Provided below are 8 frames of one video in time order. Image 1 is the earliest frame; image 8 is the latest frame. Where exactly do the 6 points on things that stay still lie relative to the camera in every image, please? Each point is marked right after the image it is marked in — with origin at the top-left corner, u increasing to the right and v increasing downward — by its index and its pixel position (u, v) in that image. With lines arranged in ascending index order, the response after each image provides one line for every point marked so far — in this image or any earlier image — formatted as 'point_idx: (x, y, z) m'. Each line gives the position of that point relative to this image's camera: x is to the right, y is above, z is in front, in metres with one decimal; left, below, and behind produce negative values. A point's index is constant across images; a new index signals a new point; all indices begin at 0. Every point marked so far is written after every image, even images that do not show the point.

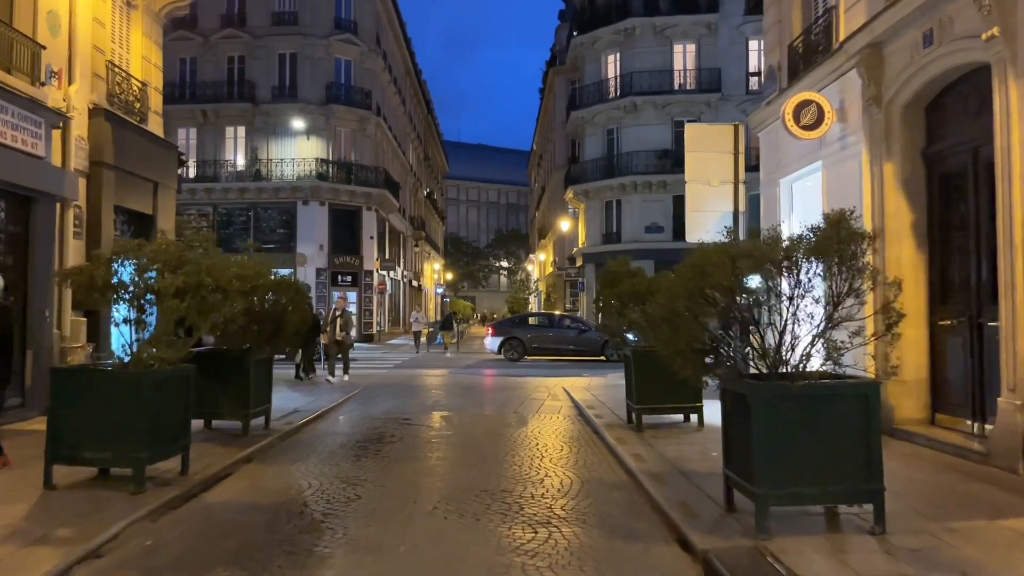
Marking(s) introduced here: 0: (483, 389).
0: (-0.4, -2.1, +16.6) m
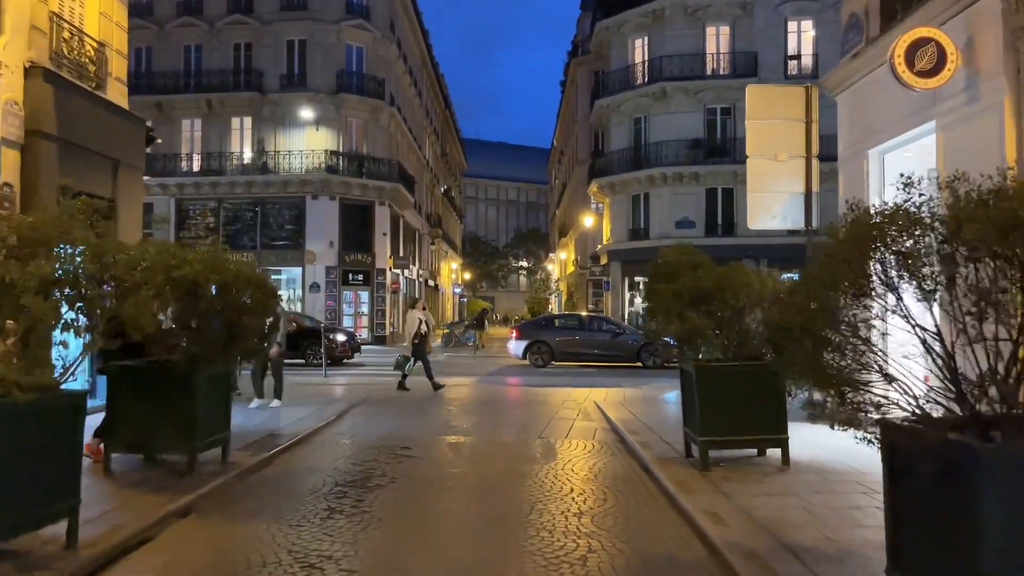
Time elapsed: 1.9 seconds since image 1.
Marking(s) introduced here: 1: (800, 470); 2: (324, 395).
0: (0.0, -2.1, +14.2) m
1: (+2.8, -1.8, +7.8) m
2: (-3.9, -2.3, +17.1) m
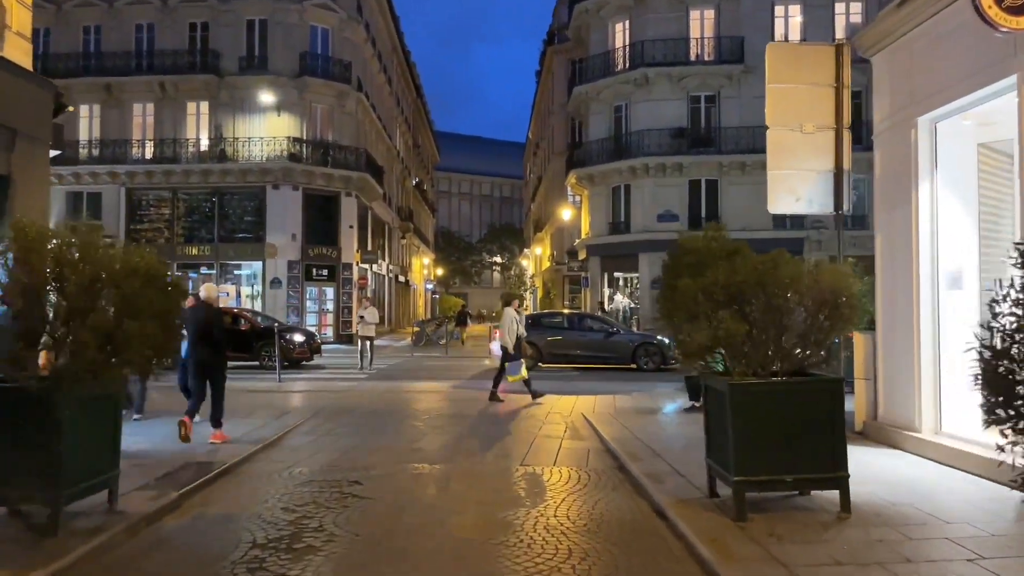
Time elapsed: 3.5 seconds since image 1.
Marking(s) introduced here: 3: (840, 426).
0: (-0.4, -2.0, +12.3) m
1: (+2.7, -1.8, +6.0) m
2: (-4.4, -2.2, +15.0) m
3: (+2.5, -1.1, +6.1) m
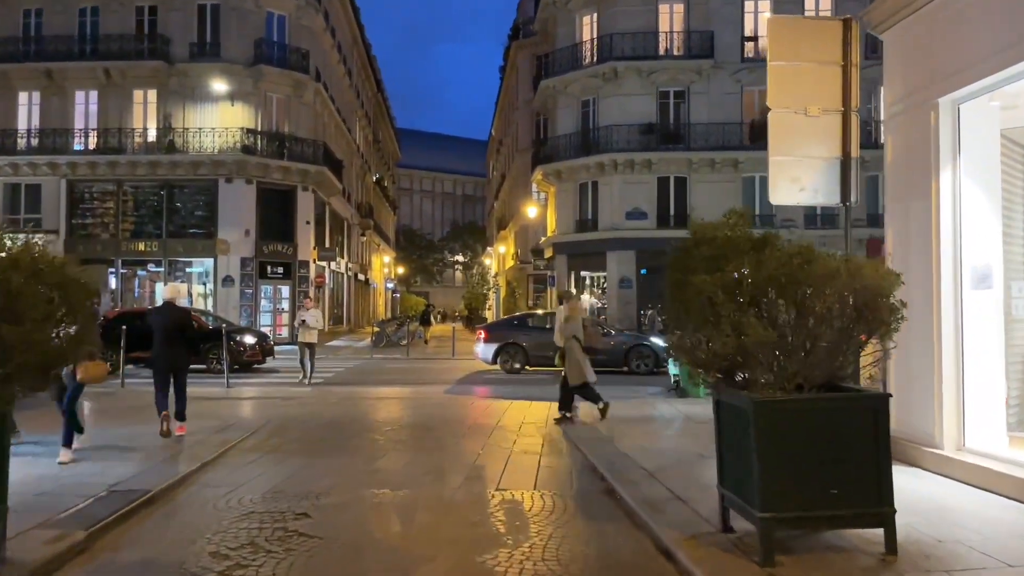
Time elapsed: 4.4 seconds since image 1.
0: (-0.8, -2.0, +11.2) m
1: (+2.6, -1.7, +5.0) m
2: (-5.0, -2.1, +13.7) m
3: (+2.4, -1.1, +5.2) m
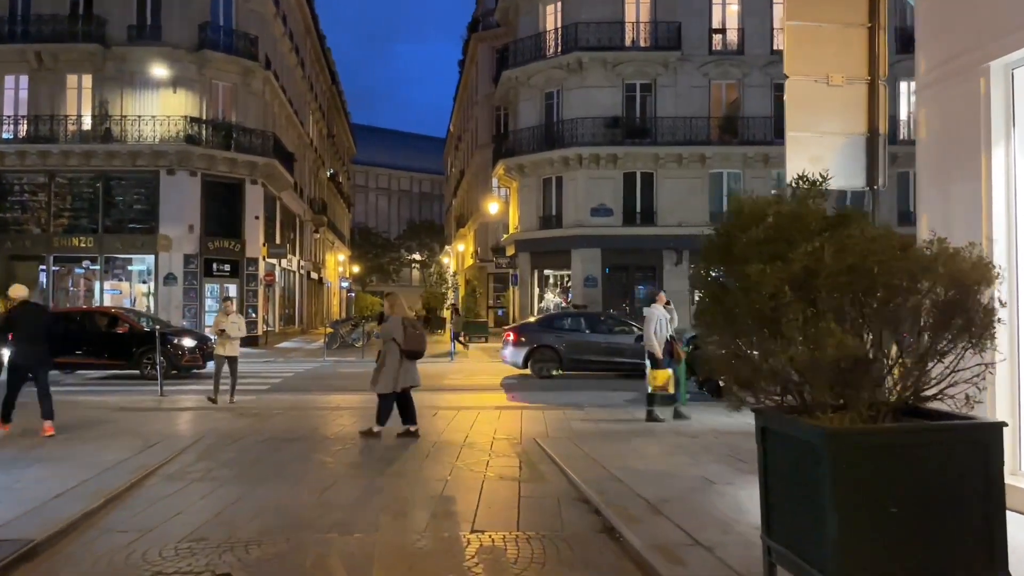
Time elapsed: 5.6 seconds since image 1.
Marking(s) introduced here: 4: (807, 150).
0: (-1.2, -1.9, +9.8) m
1: (+2.5, -1.7, +3.8) m
2: (-5.5, -2.1, +12.0) m
3: (+2.4, -1.0, +3.9) m
4: (+2.8, +1.3, +7.6) m
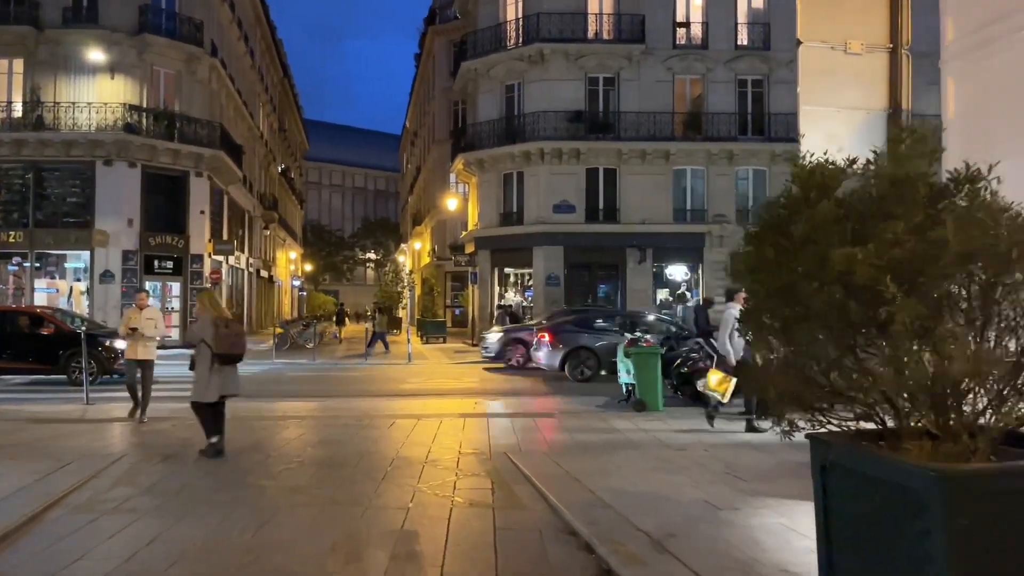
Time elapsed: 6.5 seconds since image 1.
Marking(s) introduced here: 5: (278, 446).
0: (-1.5, -1.9, +8.6) m
1: (+2.5, -1.7, +2.9) m
2: (-5.9, -2.1, +10.6) m
3: (+2.3, -1.0, +3.0) m
4: (+2.6, +1.4, +6.7) m
5: (-2.9, -1.9, +9.7) m
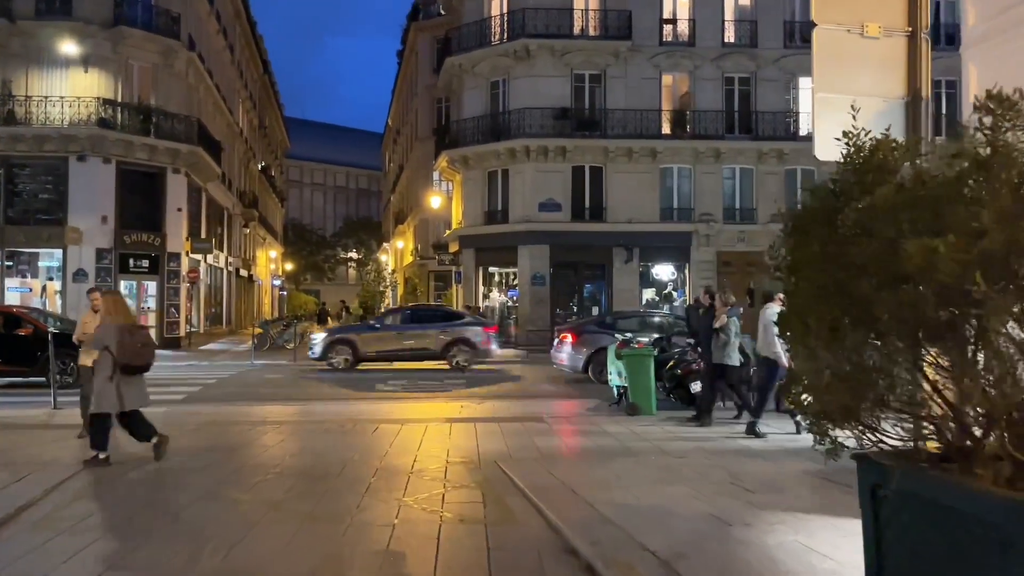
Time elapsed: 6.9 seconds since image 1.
0: (-1.6, -1.9, +8.1) m
1: (+2.5, -1.7, +2.4) m
2: (-6.0, -2.0, +10.0) m
3: (+2.4, -1.0, +2.5) m
4: (+2.6, +1.4, +6.3) m
5: (-3.1, -1.9, +9.2) m
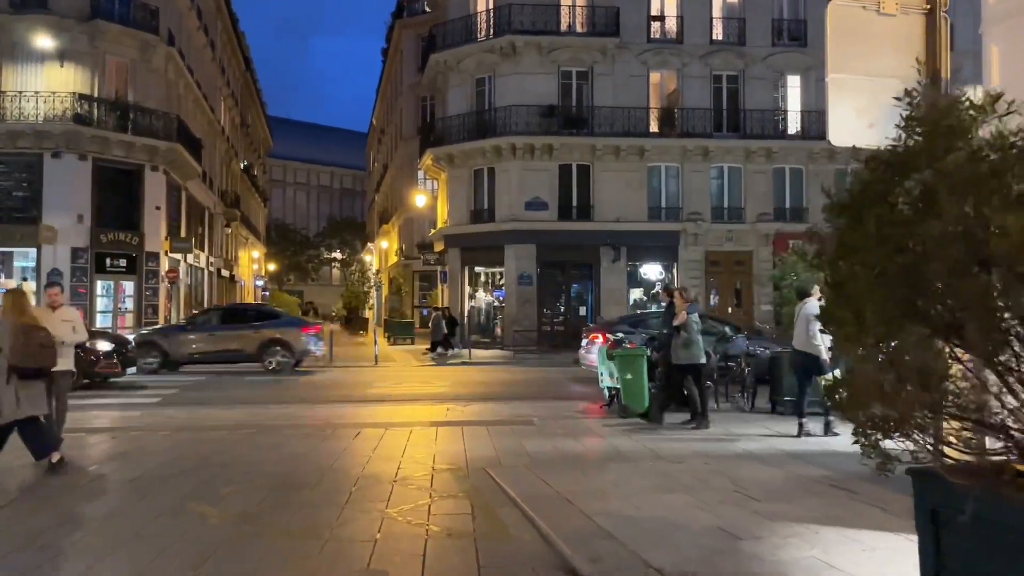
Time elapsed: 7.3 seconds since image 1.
0: (-1.7, -1.8, +7.6) m
1: (+2.6, -1.6, +2.0) m
2: (-6.2, -2.0, +9.5) m
3: (+2.4, -1.0, +2.1) m
4: (+2.5, +1.4, +5.9) m
5: (-3.2, -1.9, +8.7) m
